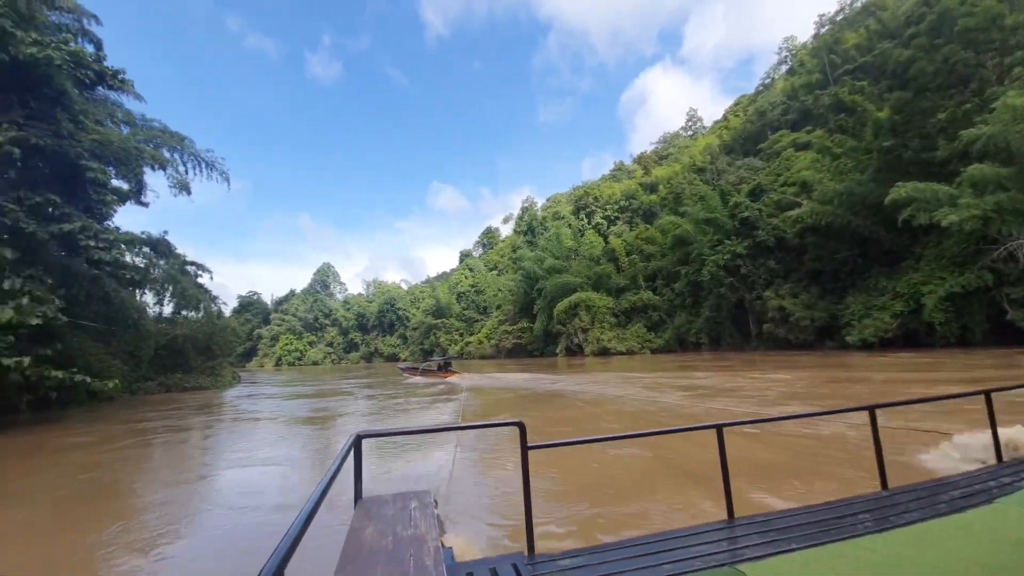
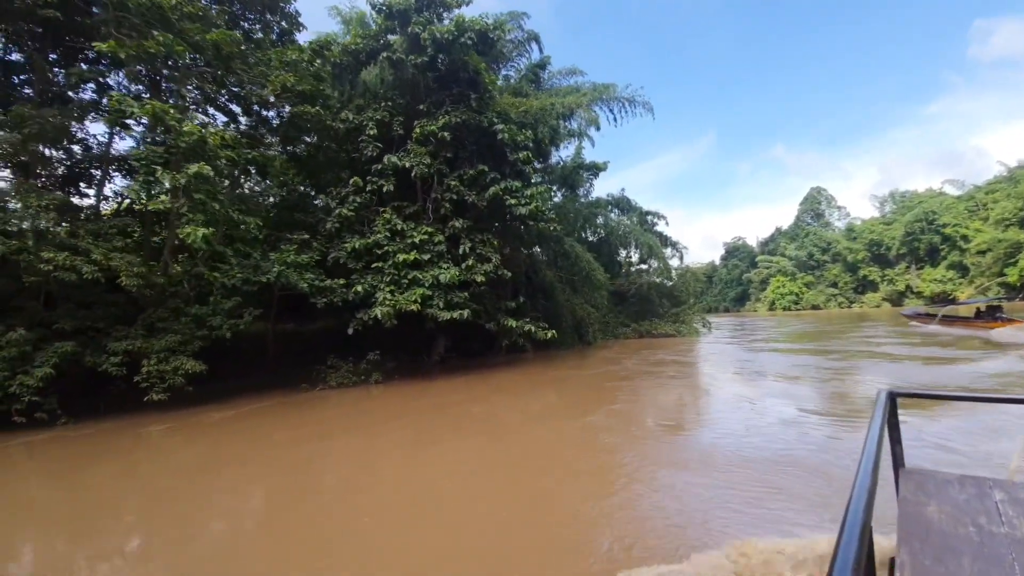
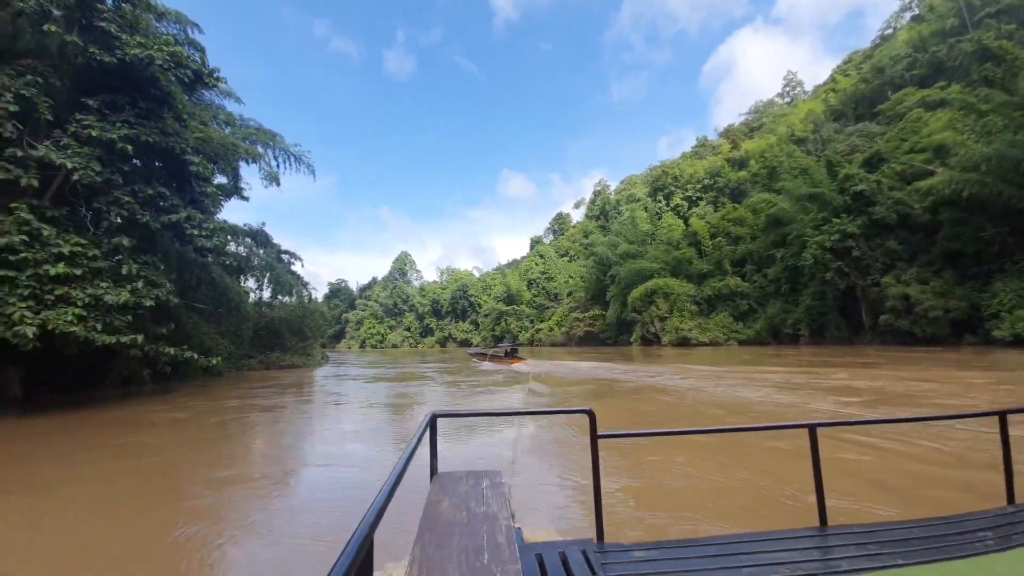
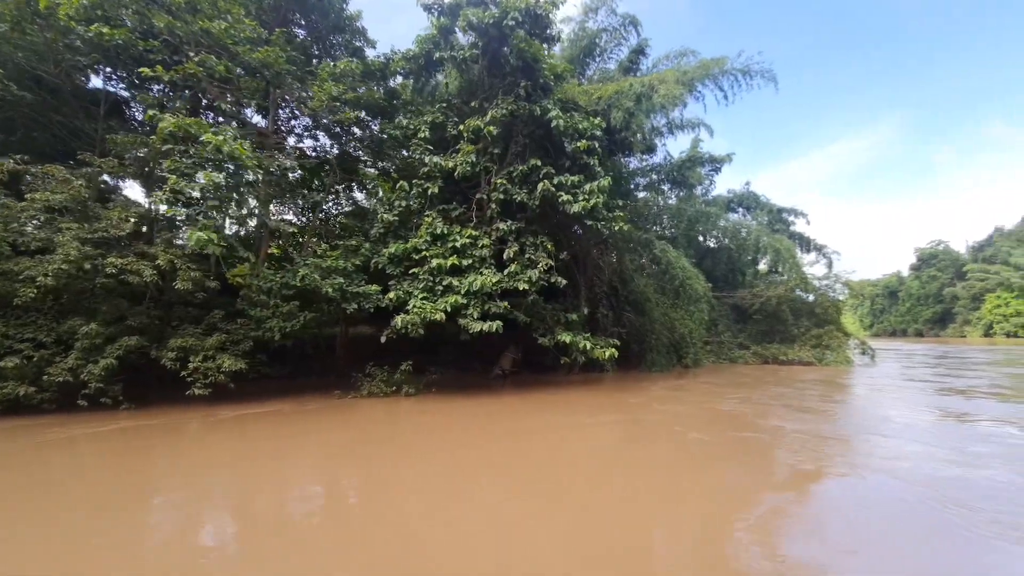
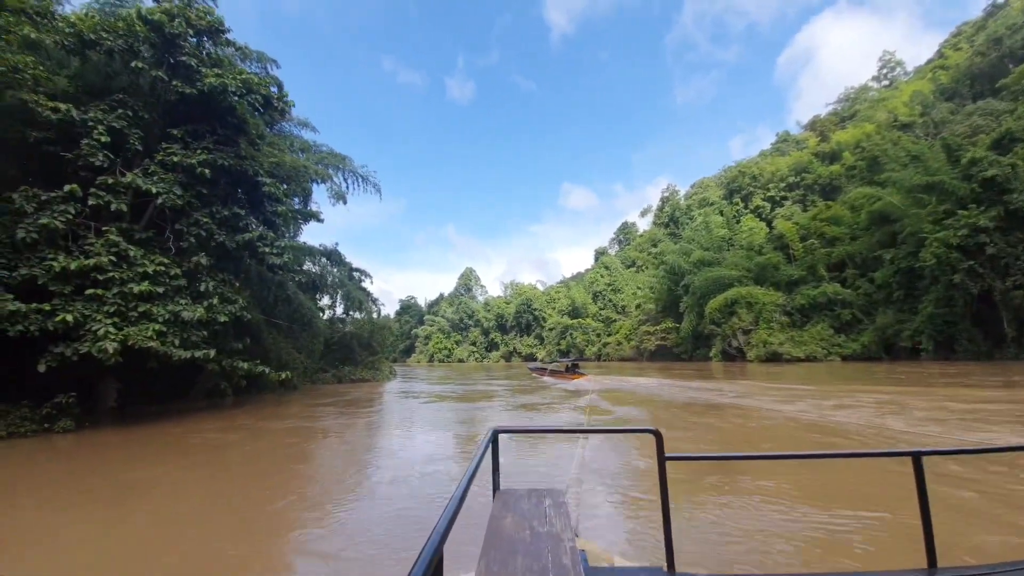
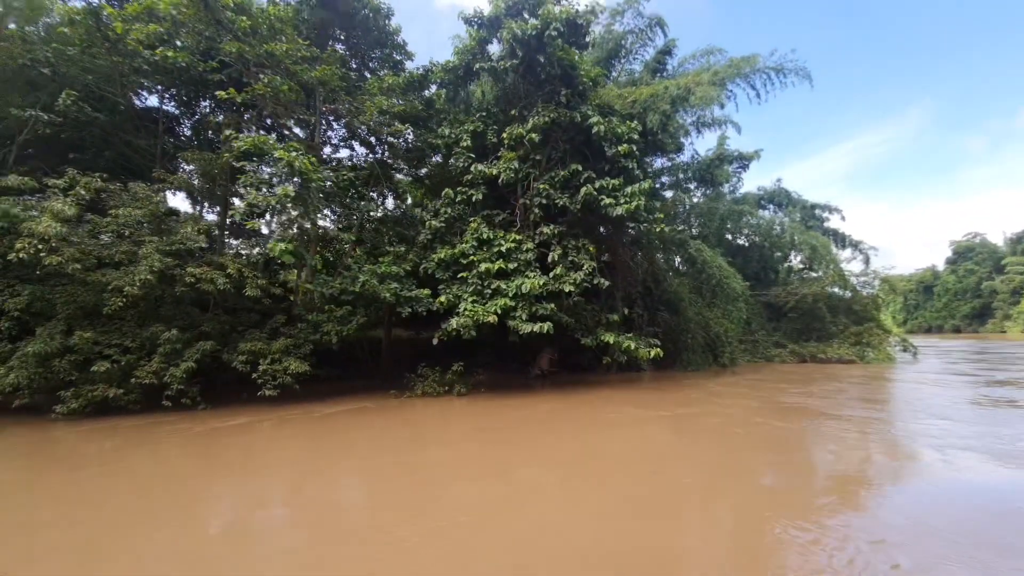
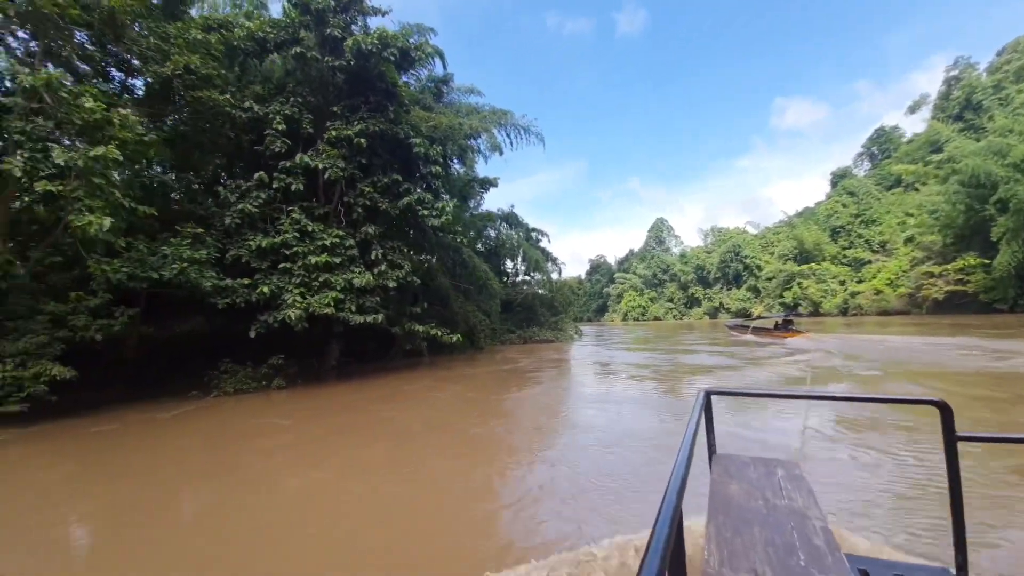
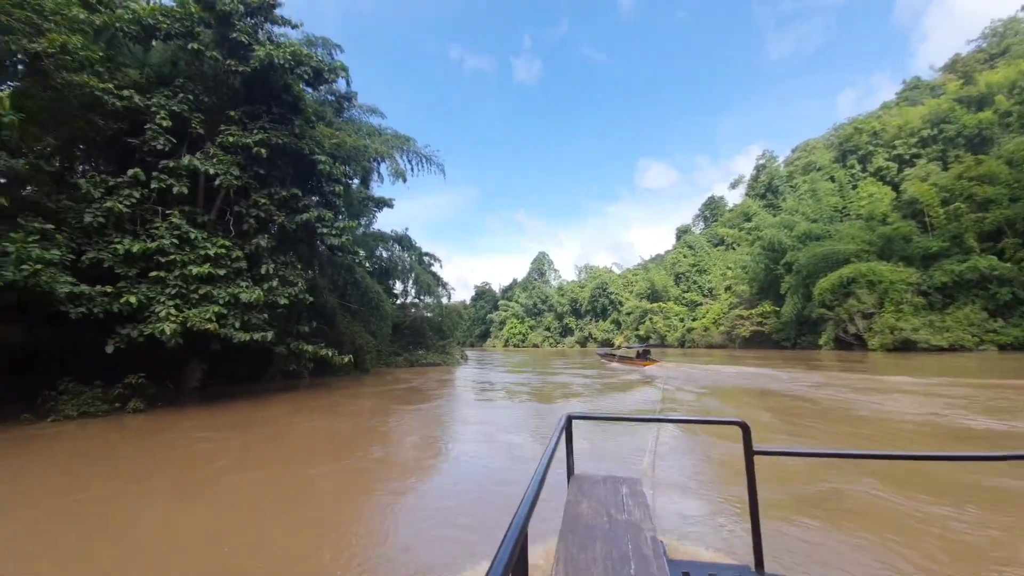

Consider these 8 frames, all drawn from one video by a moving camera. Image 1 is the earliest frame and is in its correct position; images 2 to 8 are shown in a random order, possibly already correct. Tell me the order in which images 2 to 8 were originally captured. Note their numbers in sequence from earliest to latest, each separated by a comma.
3, 5, 8, 7, 2, 6, 4
